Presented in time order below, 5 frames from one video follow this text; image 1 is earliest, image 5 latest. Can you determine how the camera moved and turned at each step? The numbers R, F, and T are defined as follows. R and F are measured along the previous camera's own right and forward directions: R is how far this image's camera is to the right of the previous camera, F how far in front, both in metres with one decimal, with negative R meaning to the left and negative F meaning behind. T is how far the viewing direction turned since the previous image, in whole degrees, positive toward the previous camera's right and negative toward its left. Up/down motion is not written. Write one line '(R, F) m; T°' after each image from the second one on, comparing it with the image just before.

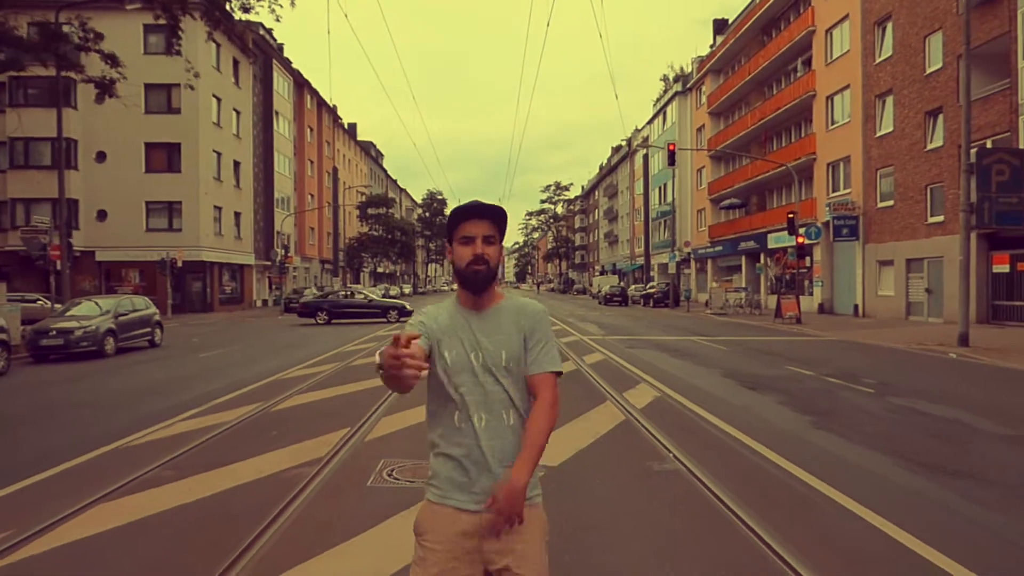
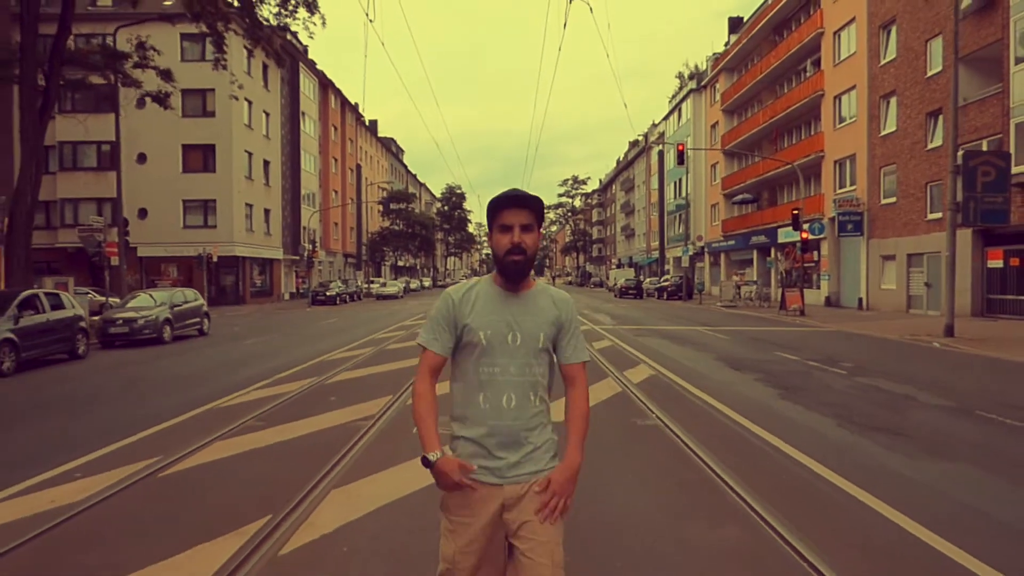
(0.0, -1.4) m; -1°
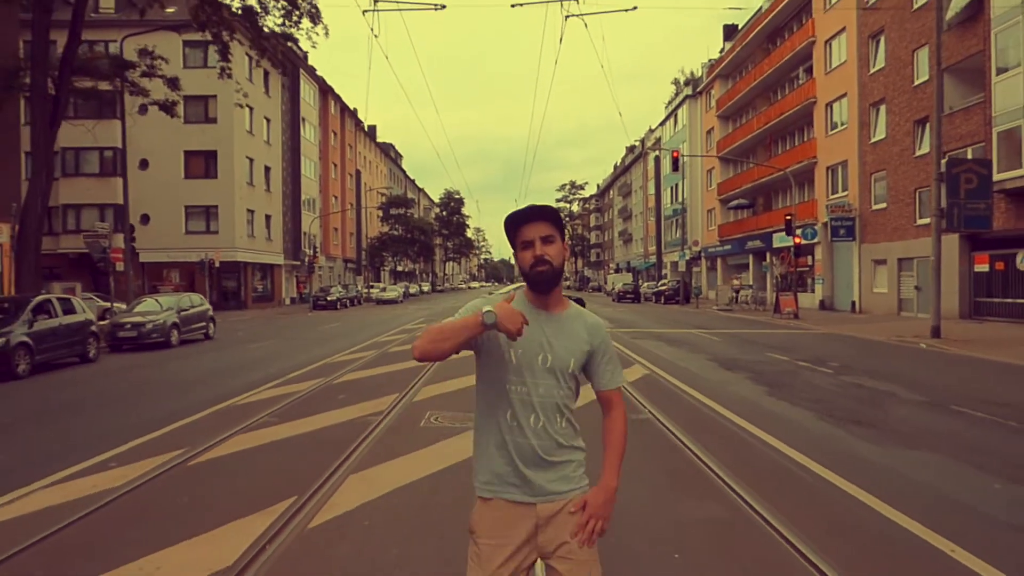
(0.0, -0.5) m; 0°
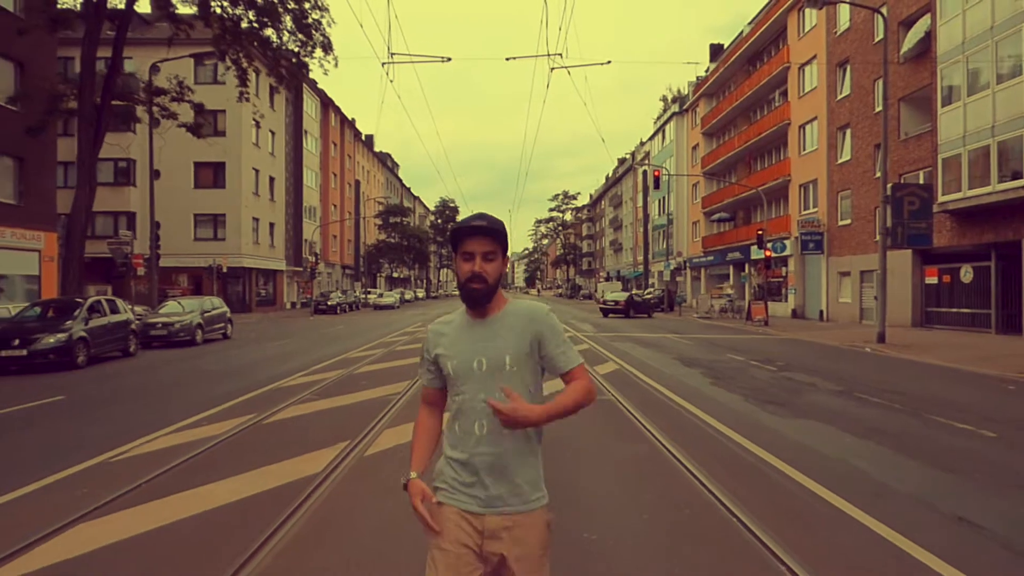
(0.0, -2.0) m; +1°
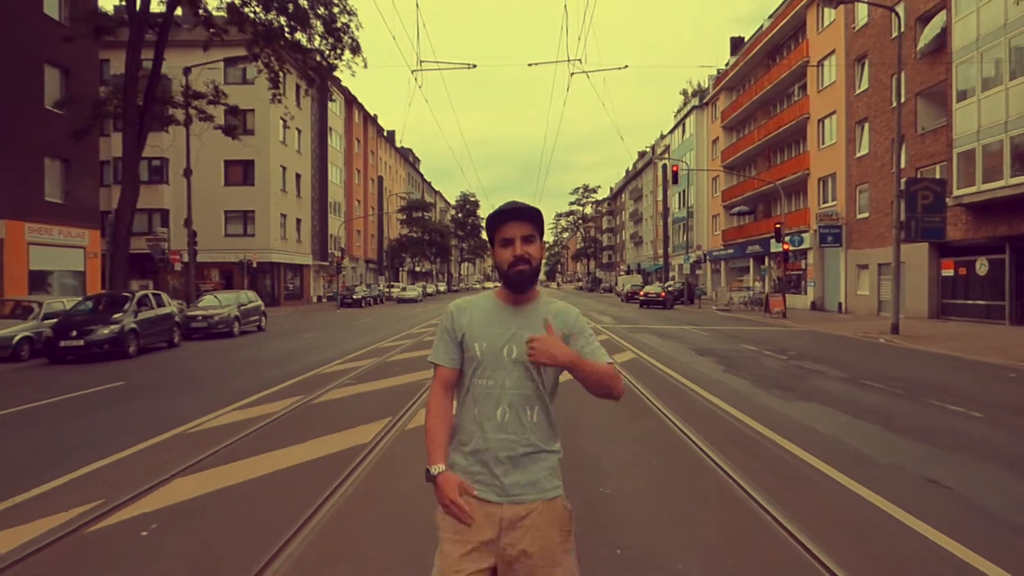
(0.0, -0.7) m; -2°
